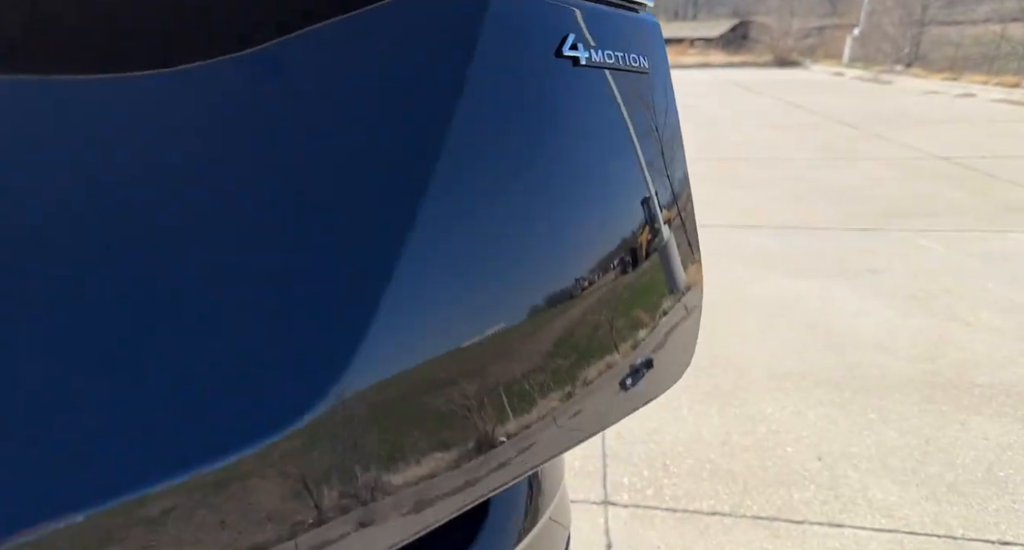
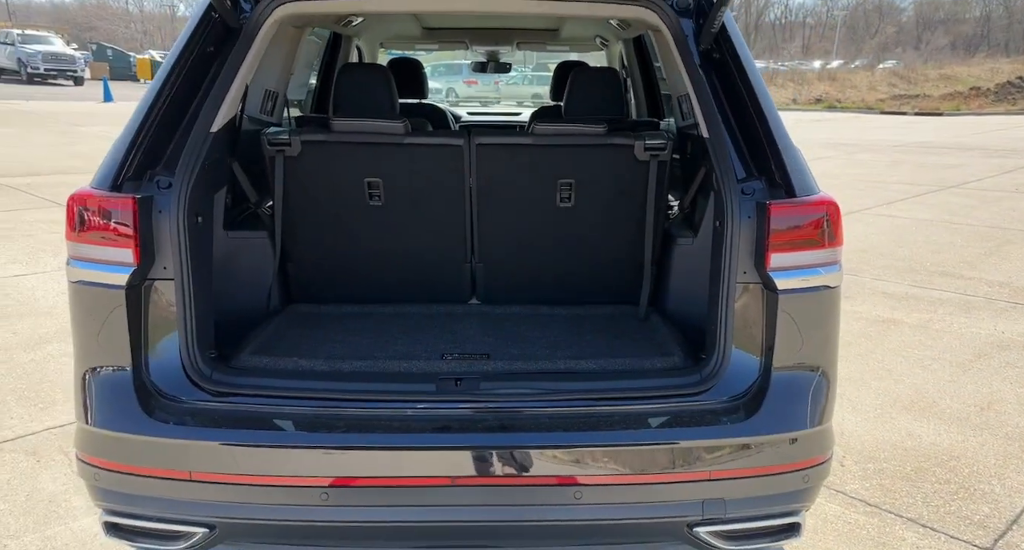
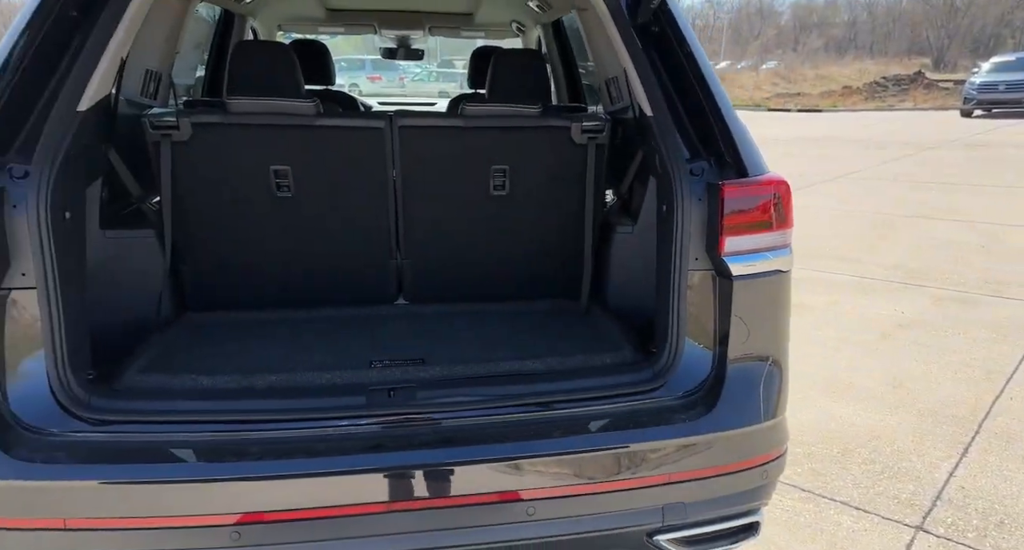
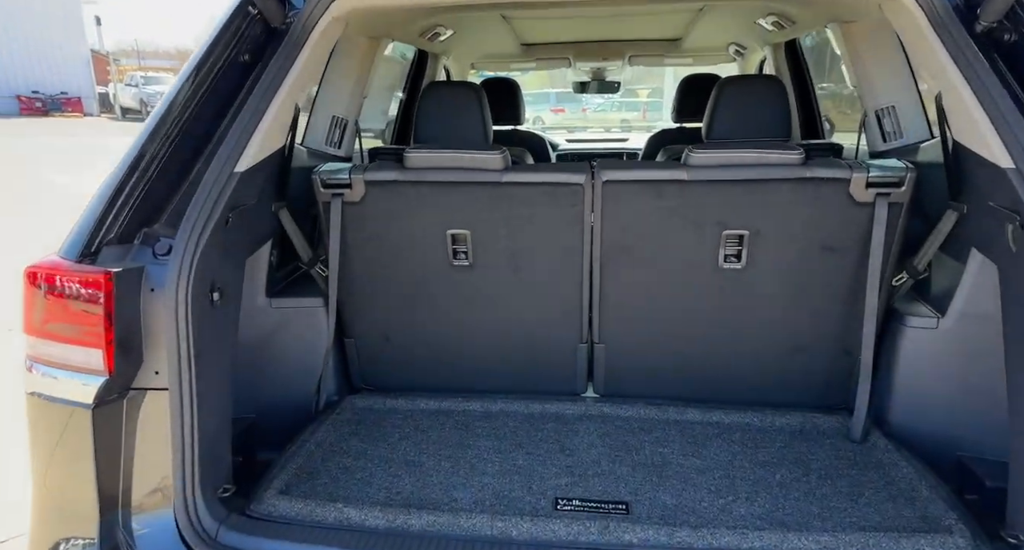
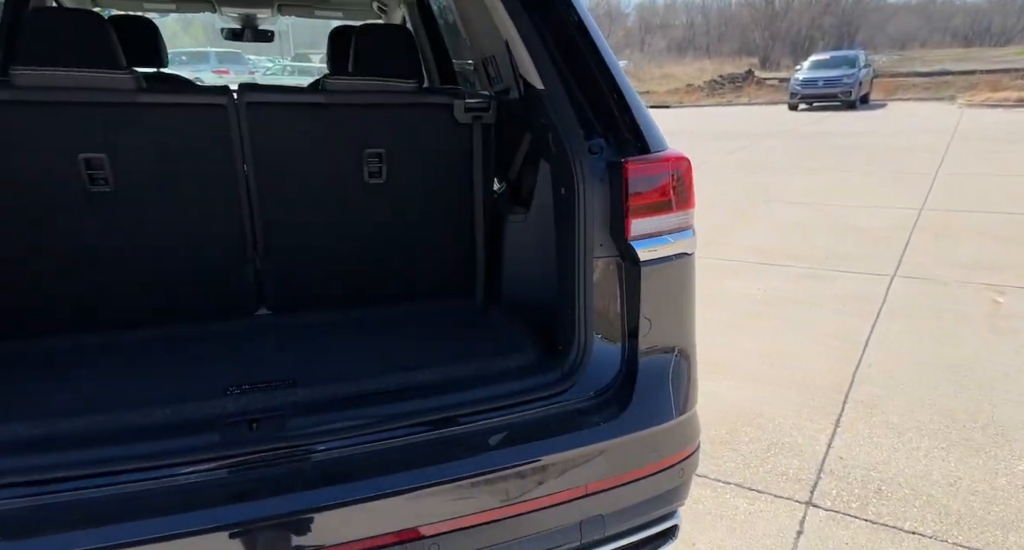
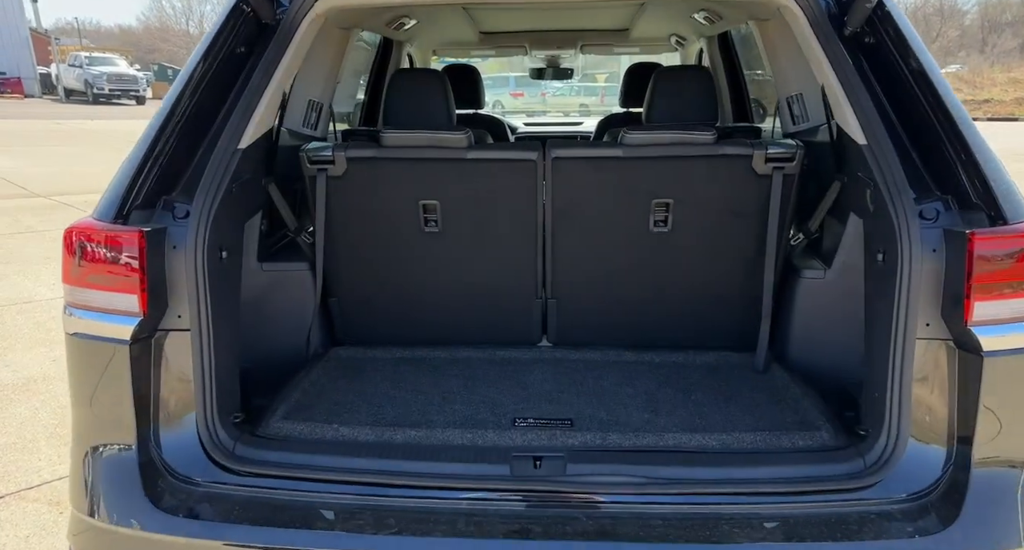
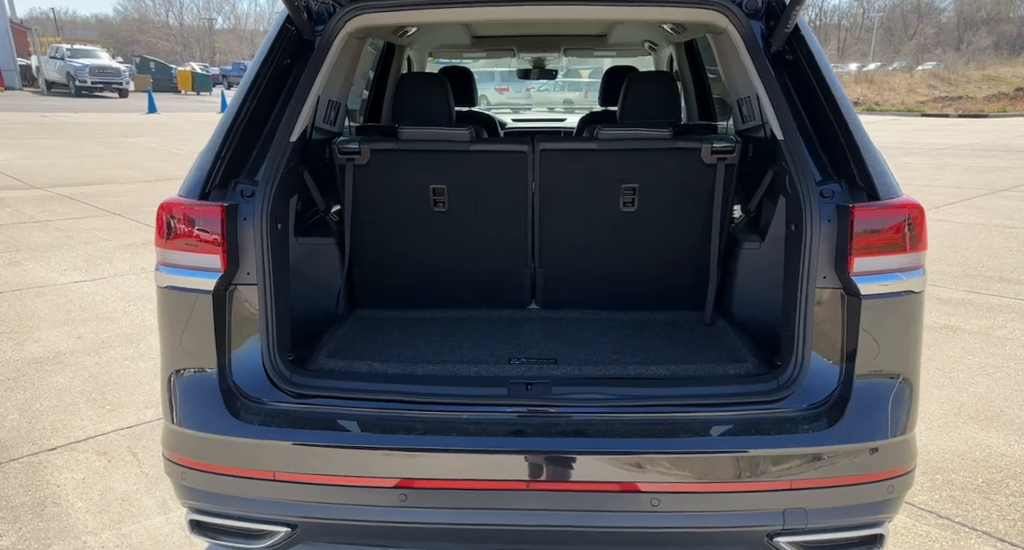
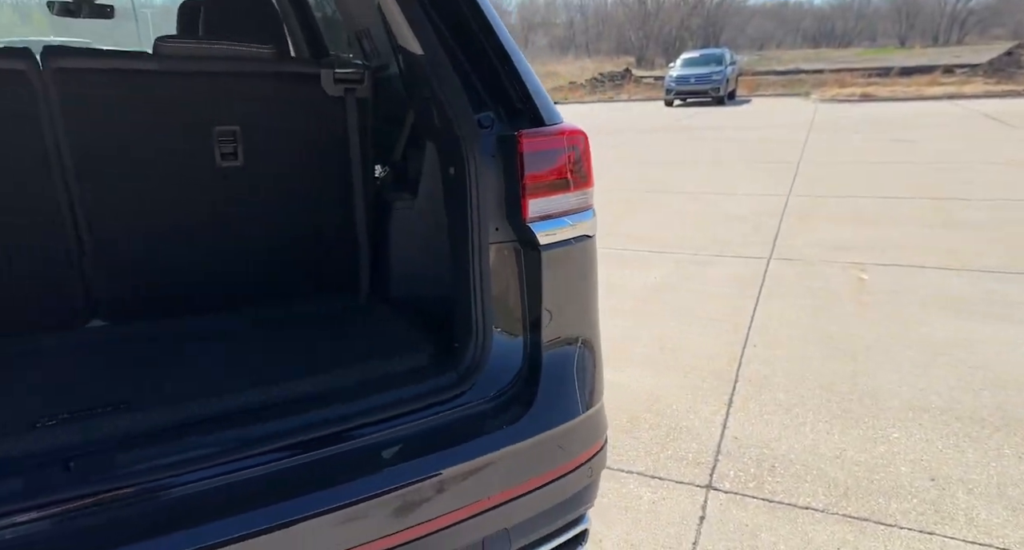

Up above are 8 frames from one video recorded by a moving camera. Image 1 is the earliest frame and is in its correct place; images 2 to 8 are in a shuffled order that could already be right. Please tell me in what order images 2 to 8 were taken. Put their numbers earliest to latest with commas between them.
8, 5, 3, 2, 7, 6, 4
